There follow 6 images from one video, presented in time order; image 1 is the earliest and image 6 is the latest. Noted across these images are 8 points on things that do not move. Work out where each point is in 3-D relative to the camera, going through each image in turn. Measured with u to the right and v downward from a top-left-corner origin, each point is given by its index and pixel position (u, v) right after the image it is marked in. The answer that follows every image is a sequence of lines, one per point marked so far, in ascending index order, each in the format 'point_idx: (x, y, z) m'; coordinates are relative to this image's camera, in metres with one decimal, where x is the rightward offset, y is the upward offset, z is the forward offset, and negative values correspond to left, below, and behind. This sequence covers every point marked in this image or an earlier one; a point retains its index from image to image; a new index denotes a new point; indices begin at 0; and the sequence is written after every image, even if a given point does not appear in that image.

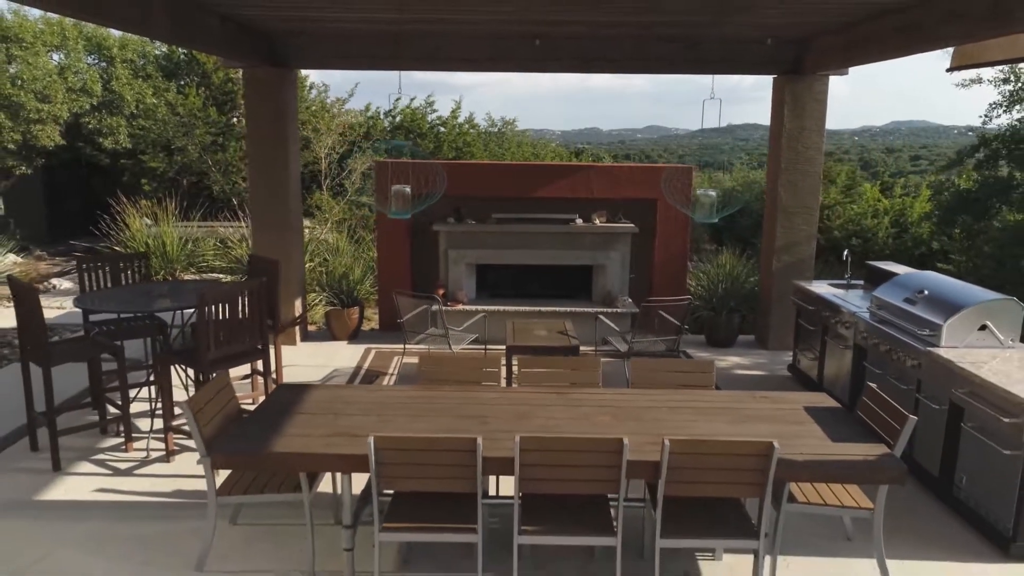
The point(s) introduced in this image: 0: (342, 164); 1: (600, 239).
0: (-2.3, +1.7, +10.7) m
1: (+0.8, +0.4, +6.8) m
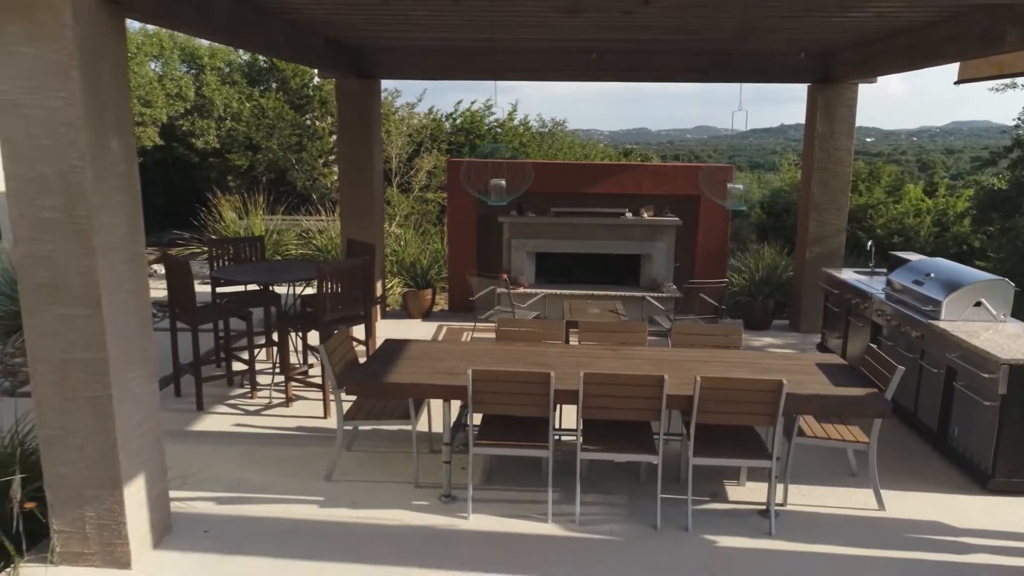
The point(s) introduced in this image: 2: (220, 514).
0: (-1.5, +1.9, +11.6) m
1: (+1.3, +0.6, +7.5) m
2: (-1.4, -1.1, +3.7) m
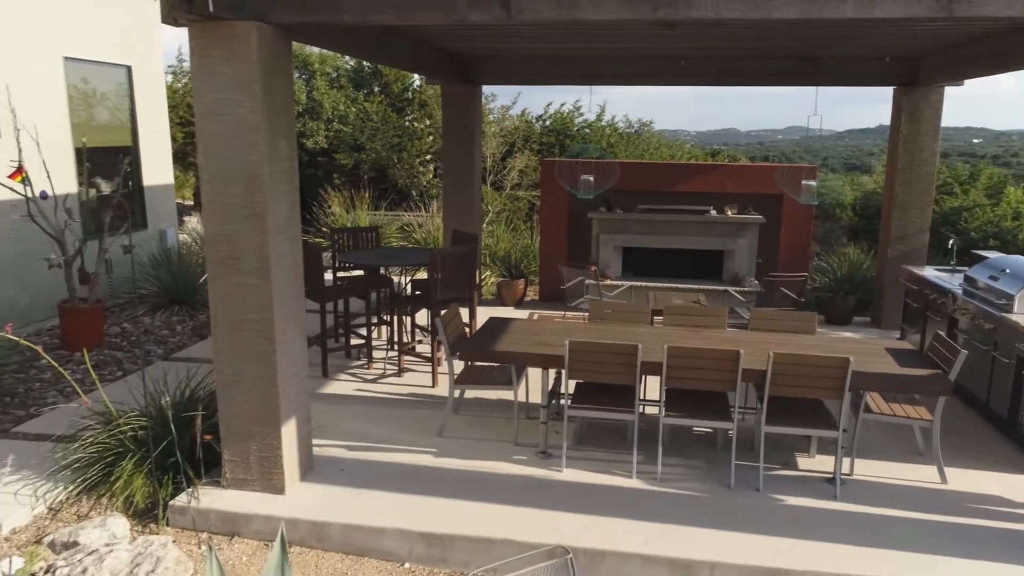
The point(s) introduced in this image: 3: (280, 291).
0: (-0.1, +2.0, +12.2) m
1: (+2.3, +0.6, +7.9) m
2: (-0.9, -1.0, +4.3) m
3: (-1.1, 0.0, +3.7) m
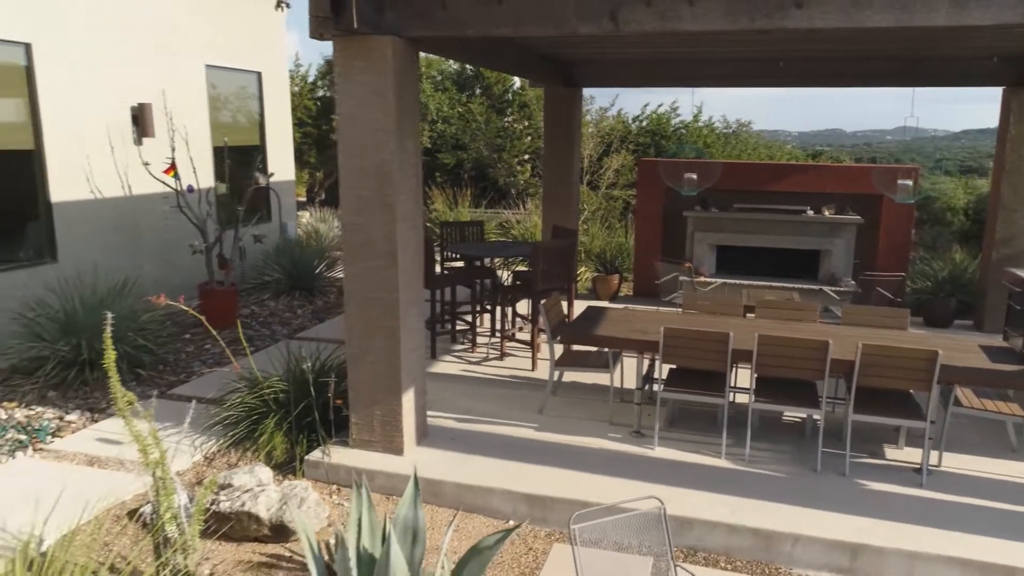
0: (+1.4, +2.1, +12.5) m
1: (+3.3, +0.6, +7.9) m
2: (-0.3, -0.9, +4.7) m
3: (-0.6, +0.1, +4.2) m
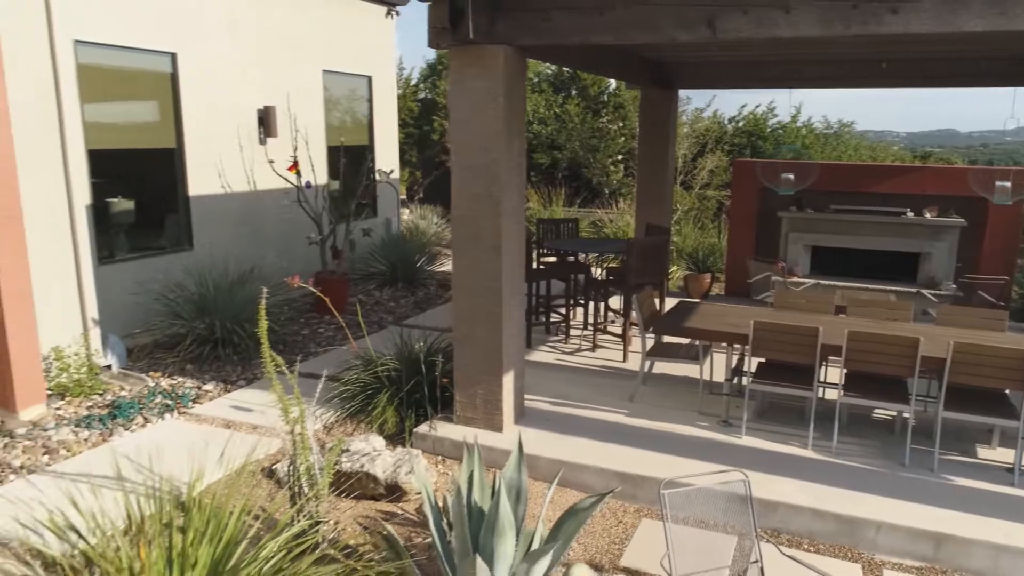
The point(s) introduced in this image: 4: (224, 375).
0: (+3.0, +2.1, +12.6) m
1: (+4.3, +0.6, +7.8) m
2: (+0.3, -0.8, +5.0) m
3: (0.0, +0.1, +4.6) m
4: (-2.2, -0.7, +5.9) m
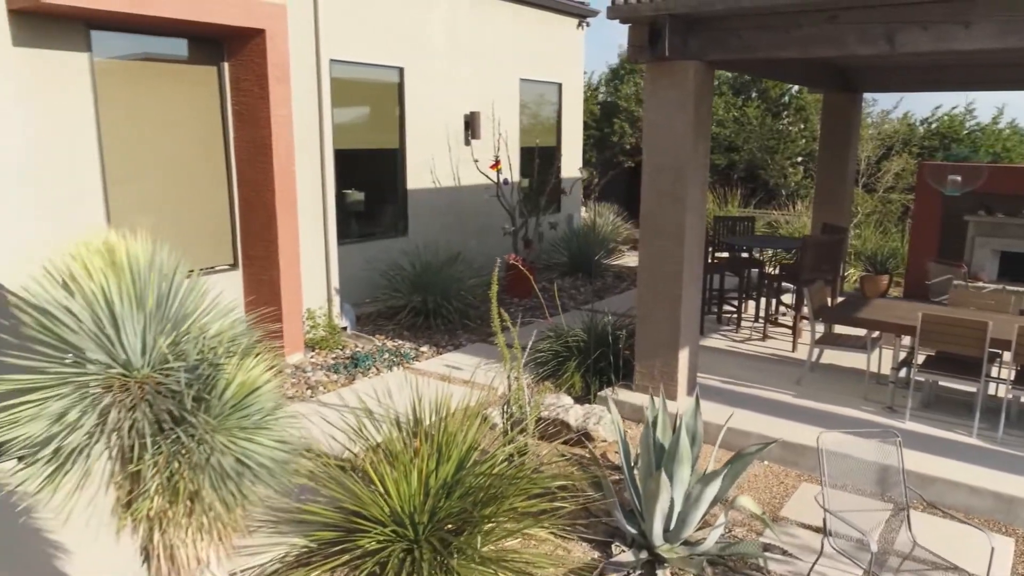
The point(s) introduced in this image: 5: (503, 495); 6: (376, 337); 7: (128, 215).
0: (+5.9, +2.0, +12.3) m
1: (+6.1, +0.5, +7.4) m
2: (+1.6, -0.7, +5.6) m
3: (+1.2, +0.2, +5.2) m
4: (-0.7, -0.5, +6.9) m
5: (0.0, -0.9, +3.4) m
6: (-1.2, -0.4, +6.9) m
7: (-2.7, +0.5, +5.4) m
